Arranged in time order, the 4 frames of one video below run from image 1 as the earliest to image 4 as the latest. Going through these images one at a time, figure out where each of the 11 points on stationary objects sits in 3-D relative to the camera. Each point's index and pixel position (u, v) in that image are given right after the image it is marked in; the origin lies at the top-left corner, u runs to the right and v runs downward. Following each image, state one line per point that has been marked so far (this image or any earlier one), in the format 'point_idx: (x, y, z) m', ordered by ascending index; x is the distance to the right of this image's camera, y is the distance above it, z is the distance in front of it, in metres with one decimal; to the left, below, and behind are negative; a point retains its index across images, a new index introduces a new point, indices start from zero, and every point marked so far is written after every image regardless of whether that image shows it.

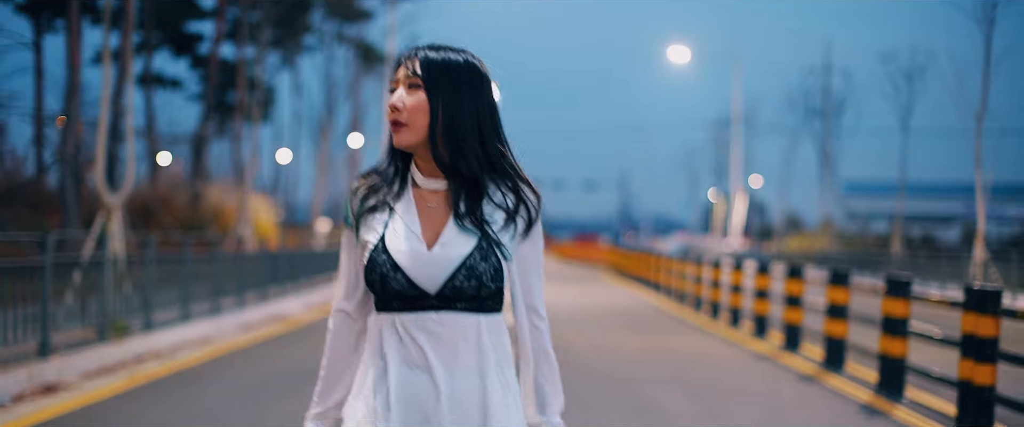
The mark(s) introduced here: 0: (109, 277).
0: (-4.6, -0.7, +11.8) m
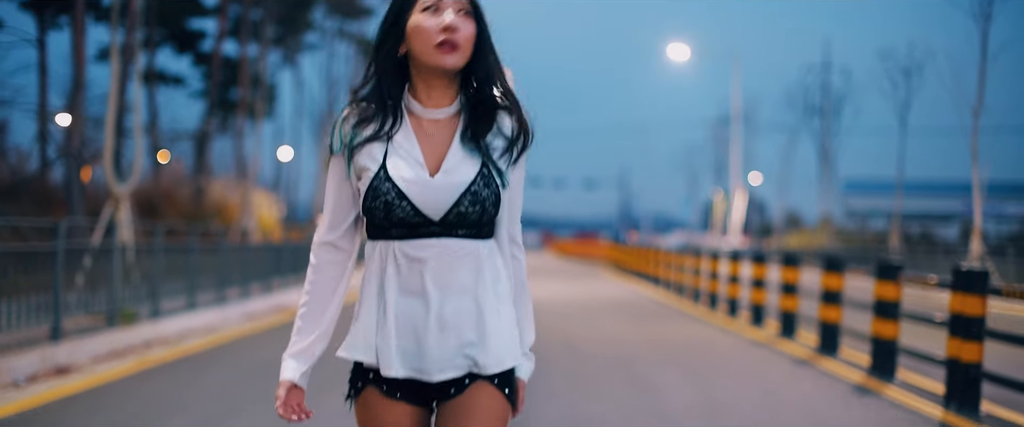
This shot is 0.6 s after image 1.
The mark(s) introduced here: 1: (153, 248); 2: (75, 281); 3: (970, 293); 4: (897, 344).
0: (-4.6, -0.5, +12.0) m
1: (-4.6, -0.4, +13.1) m
2: (-4.6, -0.7, +10.8) m
3: (+3.3, -0.6, +7.2) m
4: (+3.4, -1.1, +8.9) m
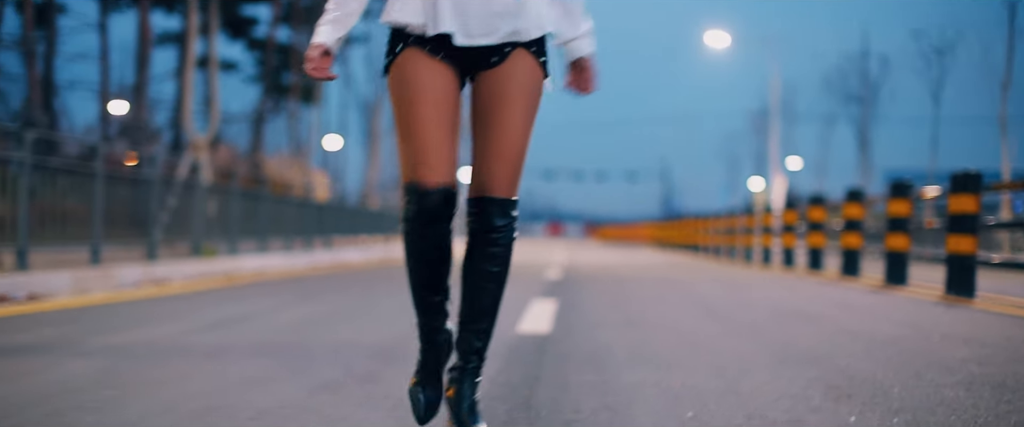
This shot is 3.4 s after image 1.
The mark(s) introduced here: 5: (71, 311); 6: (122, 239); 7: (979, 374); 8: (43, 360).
0: (-4.0, +0.2, +13.3) m
1: (-4.0, +0.3, +14.4) m
2: (-4.1, 0.0, +12.1) m
3: (+3.7, +0.2, +8.2) m
4: (+3.8, -0.4, +9.8) m
5: (-3.7, -0.8, +8.5) m
6: (-4.2, -0.2, +11.1) m
7: (+1.8, -0.6, +3.9) m
8: (-2.7, -0.8, +5.9) m
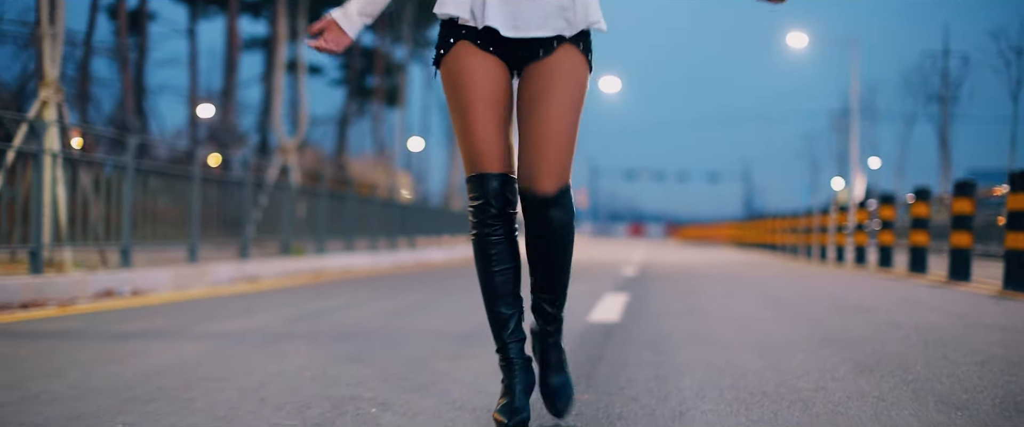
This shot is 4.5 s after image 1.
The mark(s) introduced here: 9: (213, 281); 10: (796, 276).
0: (-3.0, +0.2, +14.1) m
1: (-2.9, +0.3, +15.2) m
2: (-3.2, 0.0, +13.0) m
3: (+4.3, +0.2, +8.5) m
4: (+4.6, -0.4, +10.1) m
5: (-3.1, -0.8, +9.3) m
6: (-3.3, -0.2, +11.9) m
7: (+2.1, -0.6, +4.3) m
8: (-2.3, -0.8, +6.6) m
9: (-3.2, -0.7, +11.2) m
10: (+3.8, -0.9, +13.5) m
